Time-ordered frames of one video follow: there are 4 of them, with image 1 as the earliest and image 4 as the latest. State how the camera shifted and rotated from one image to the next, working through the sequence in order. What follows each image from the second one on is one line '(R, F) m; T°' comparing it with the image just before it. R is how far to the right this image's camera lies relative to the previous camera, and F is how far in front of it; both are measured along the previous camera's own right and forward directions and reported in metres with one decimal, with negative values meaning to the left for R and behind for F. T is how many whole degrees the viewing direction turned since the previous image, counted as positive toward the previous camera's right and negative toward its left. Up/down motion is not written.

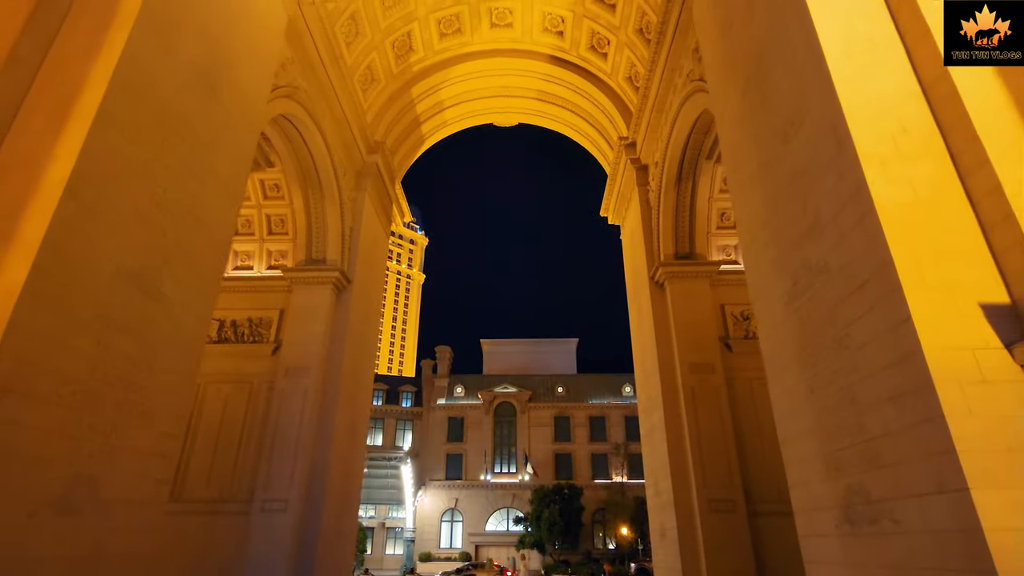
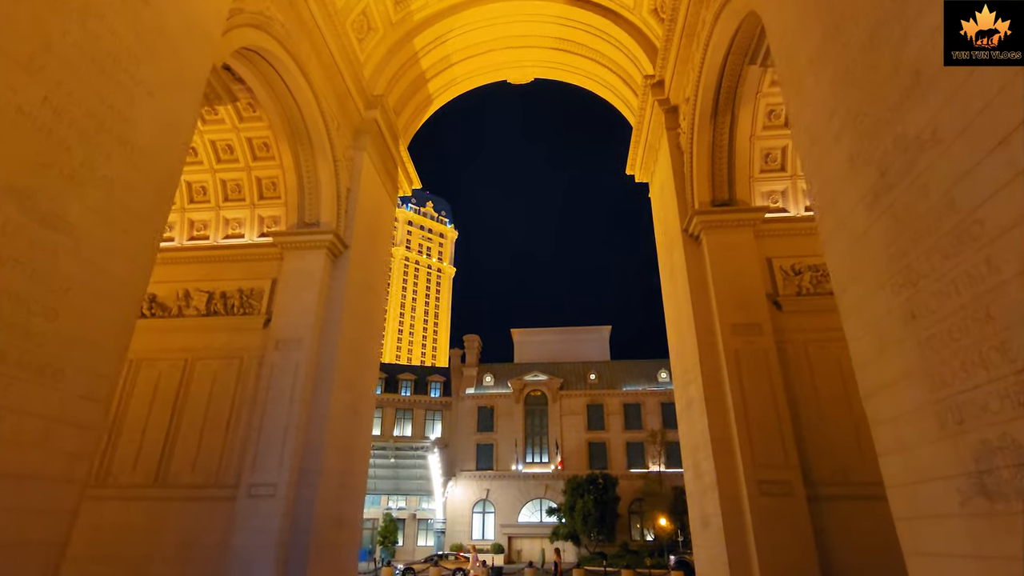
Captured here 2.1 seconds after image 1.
(+0.4, +1.3) m; -3°
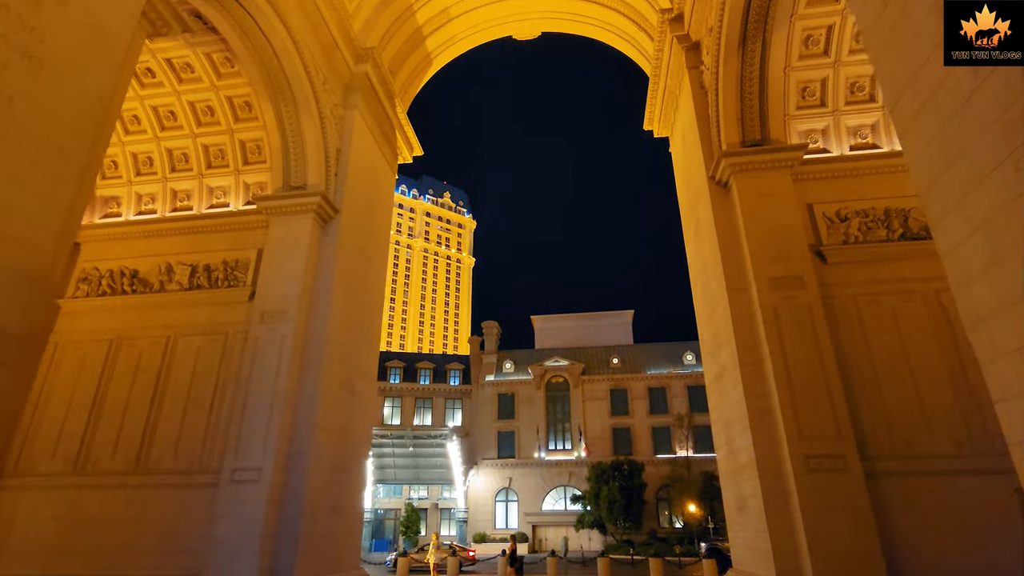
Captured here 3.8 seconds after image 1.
(+0.3, +1.0) m; -2°
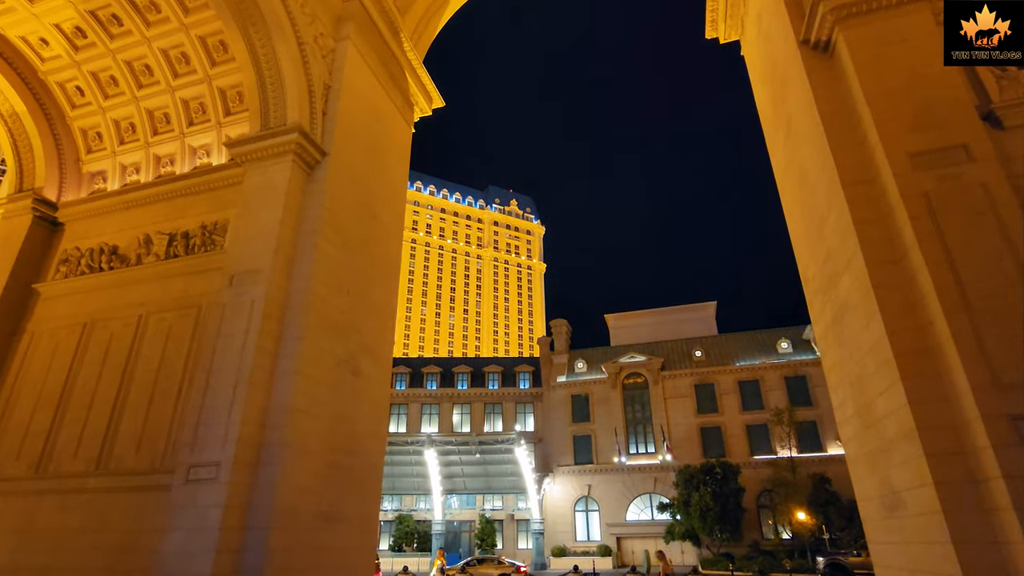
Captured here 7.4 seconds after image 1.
(+0.6, +2.2) m; -8°
